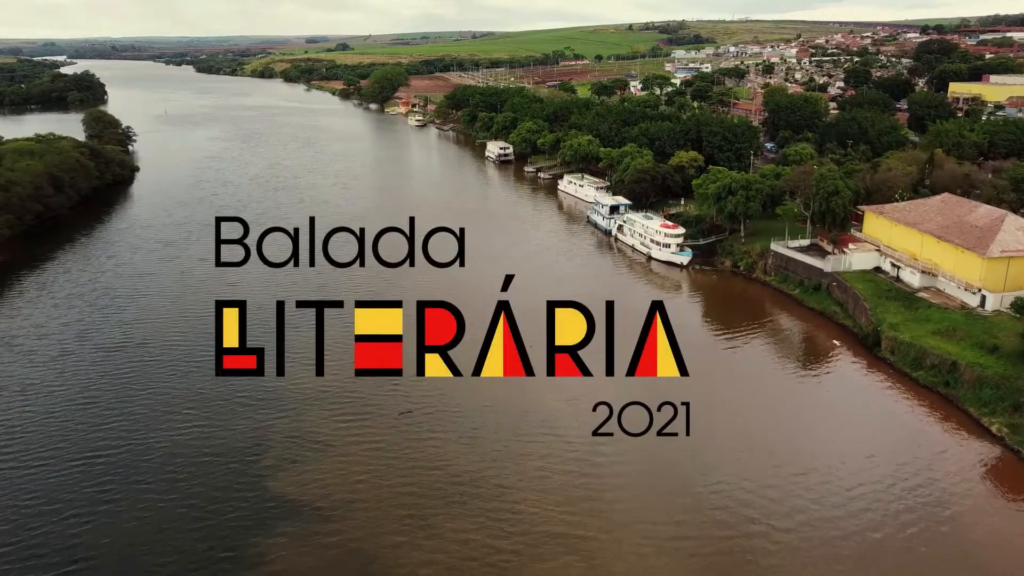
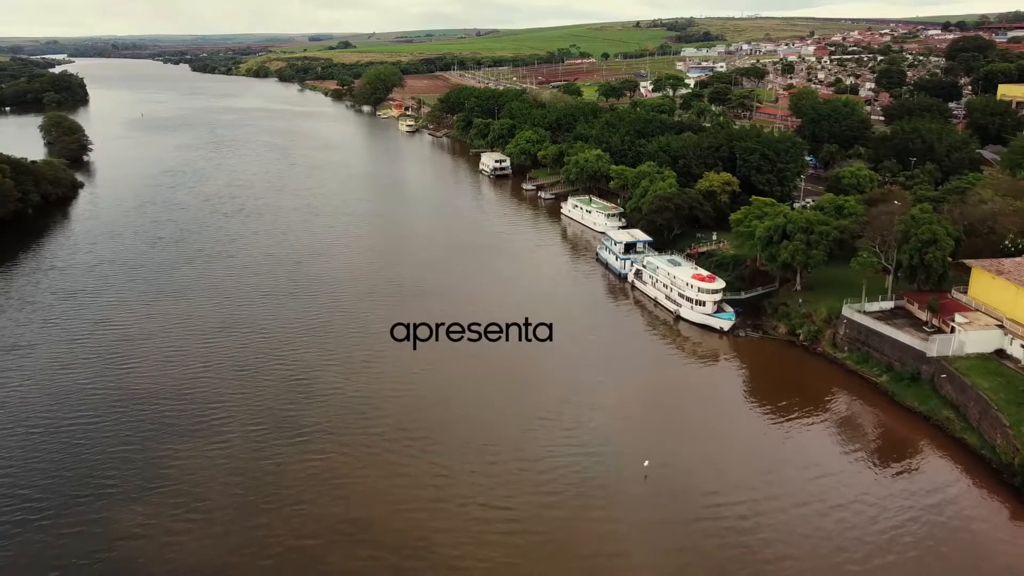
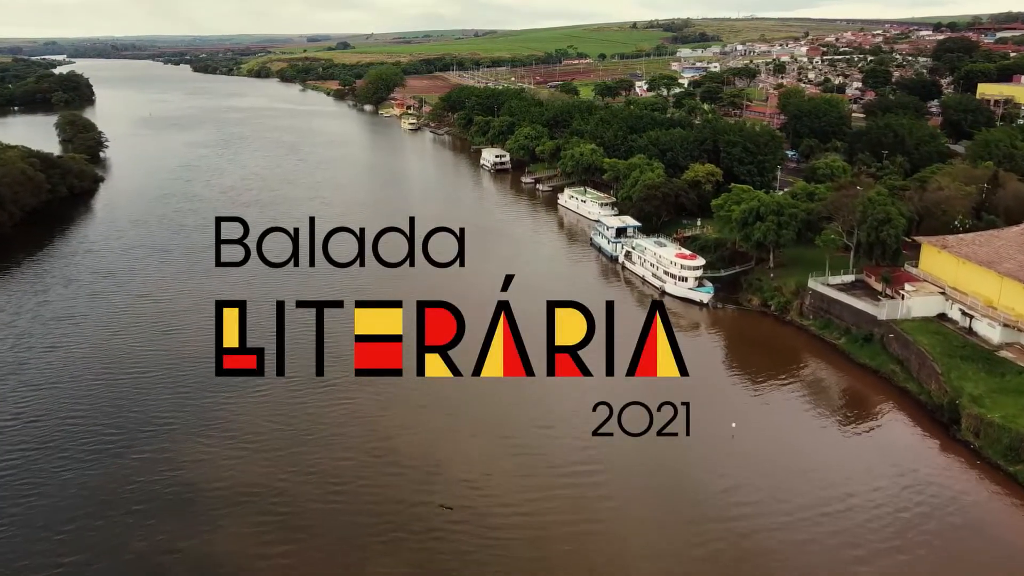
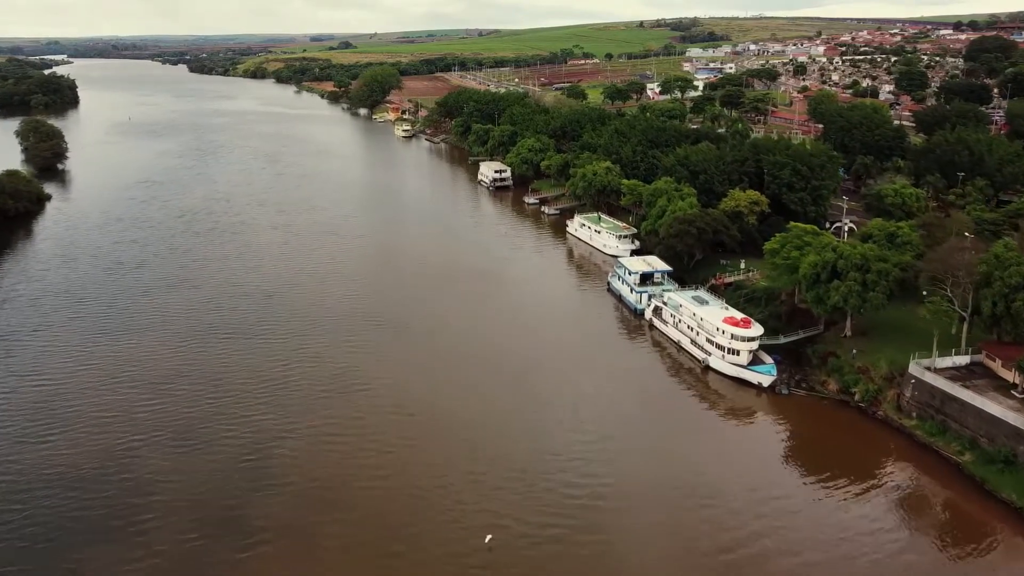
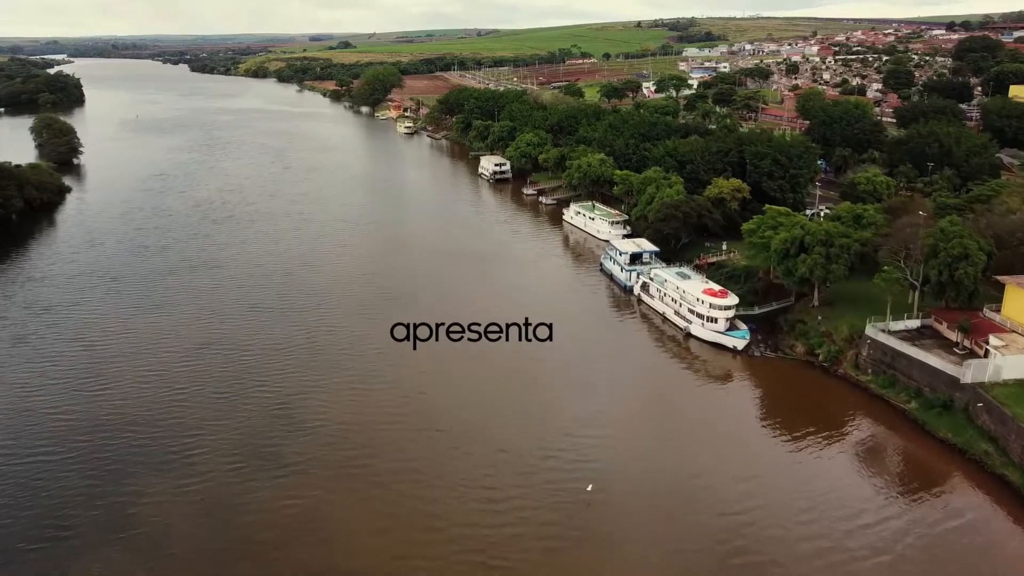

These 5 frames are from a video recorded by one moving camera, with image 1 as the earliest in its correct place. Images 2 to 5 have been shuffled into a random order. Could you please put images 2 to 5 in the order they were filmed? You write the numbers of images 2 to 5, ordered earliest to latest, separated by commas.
3, 2, 5, 4
